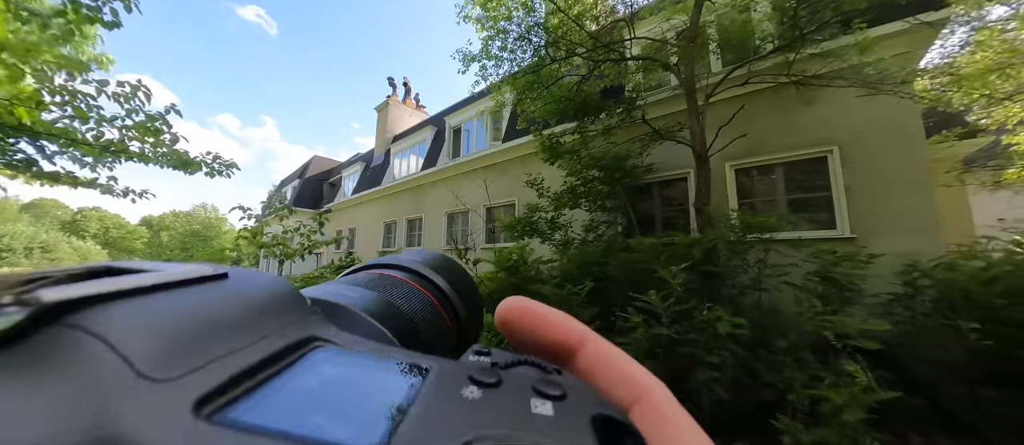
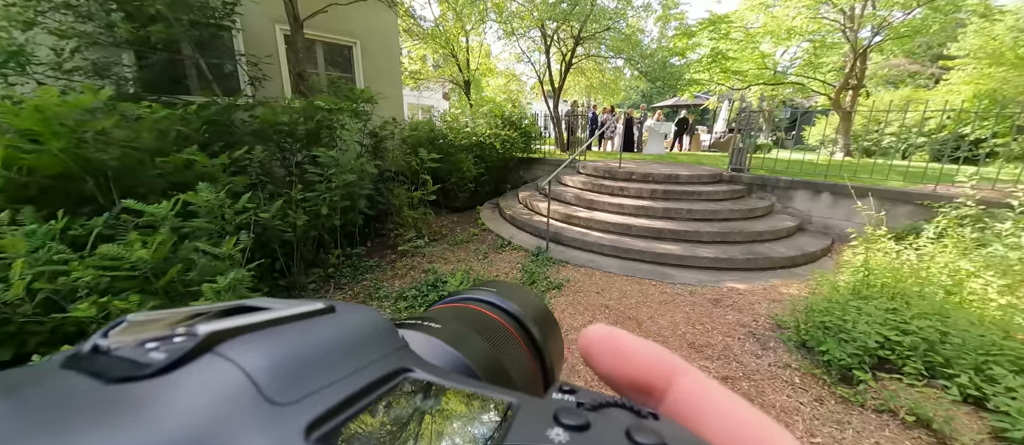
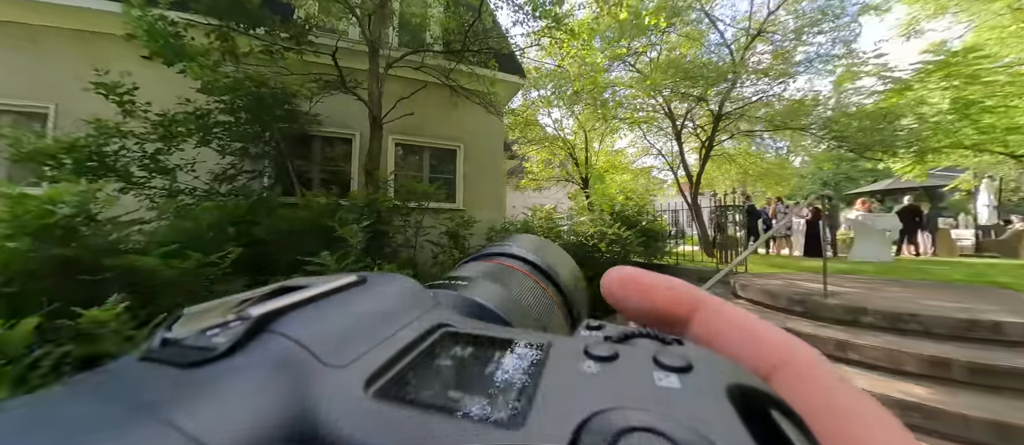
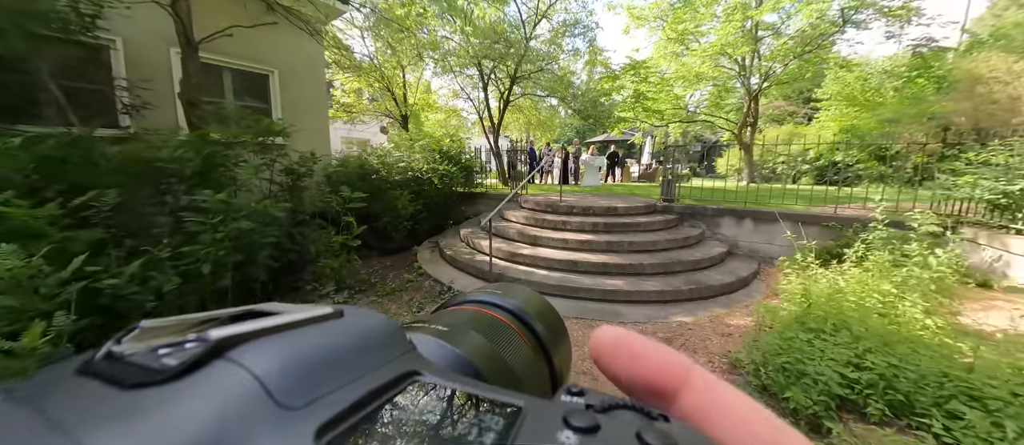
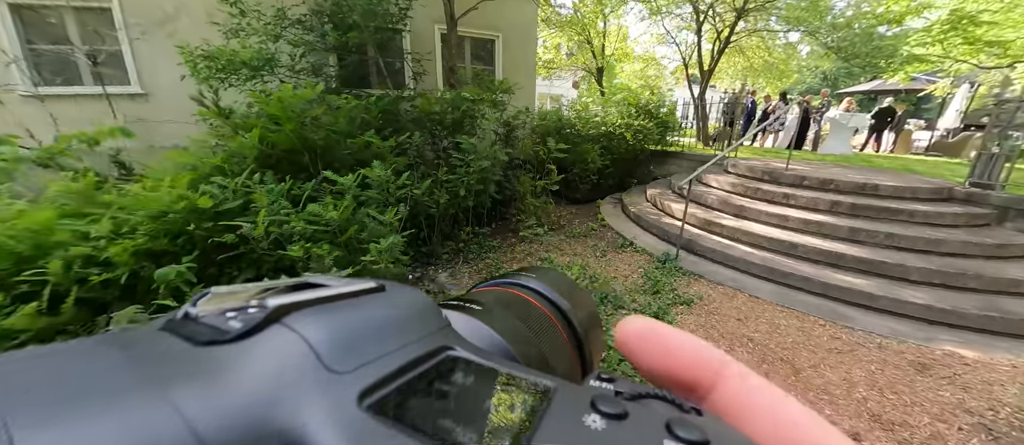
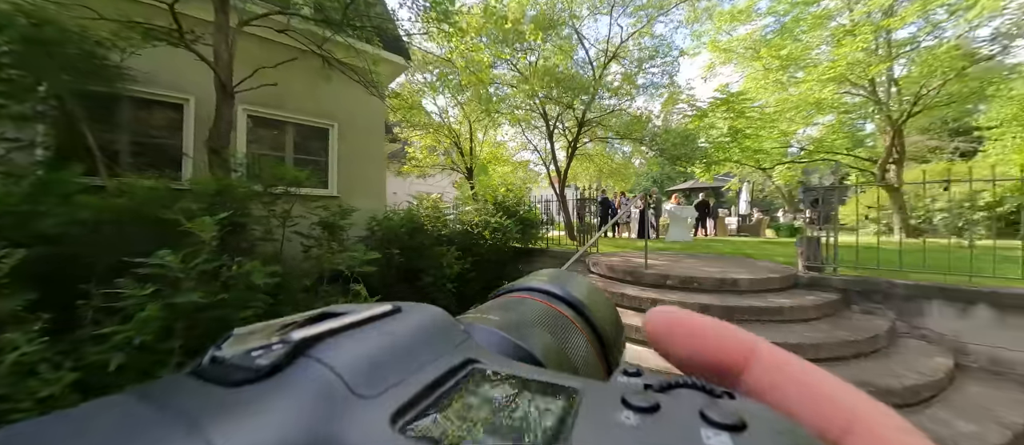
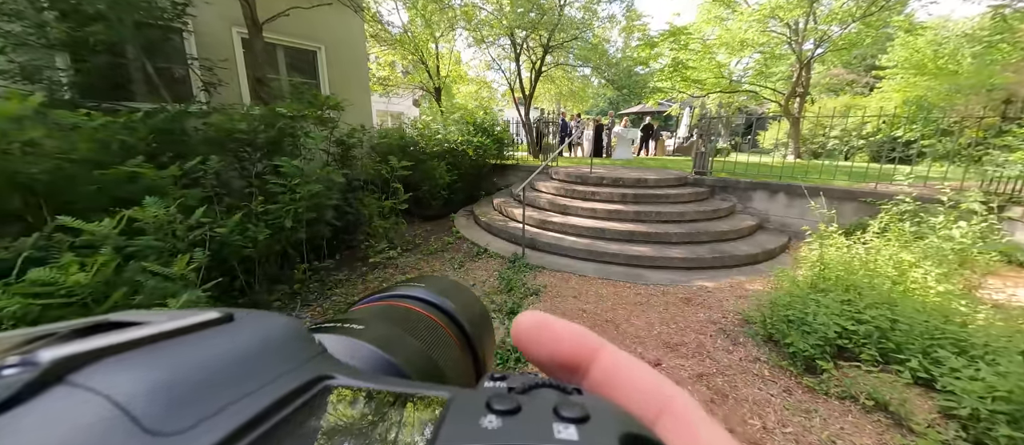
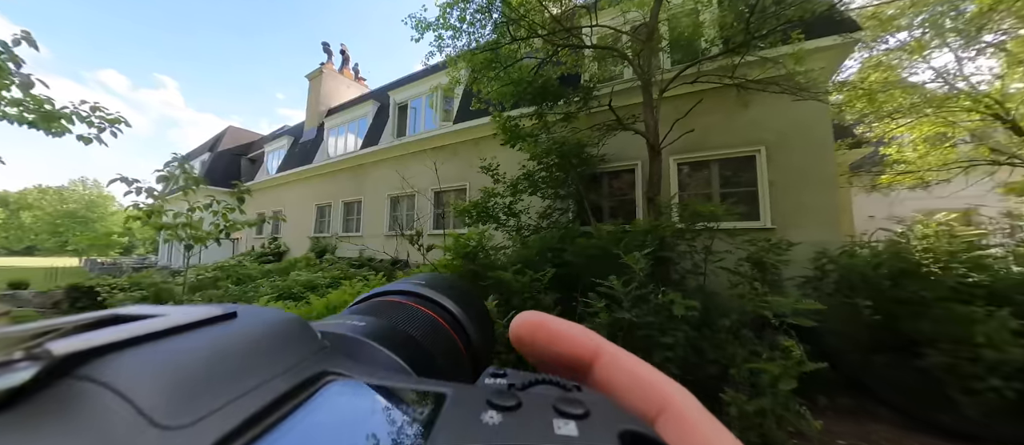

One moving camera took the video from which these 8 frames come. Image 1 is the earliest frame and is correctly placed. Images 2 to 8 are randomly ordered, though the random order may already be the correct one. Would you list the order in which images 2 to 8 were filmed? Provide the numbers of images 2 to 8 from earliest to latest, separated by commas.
8, 3, 6, 4, 7, 2, 5
